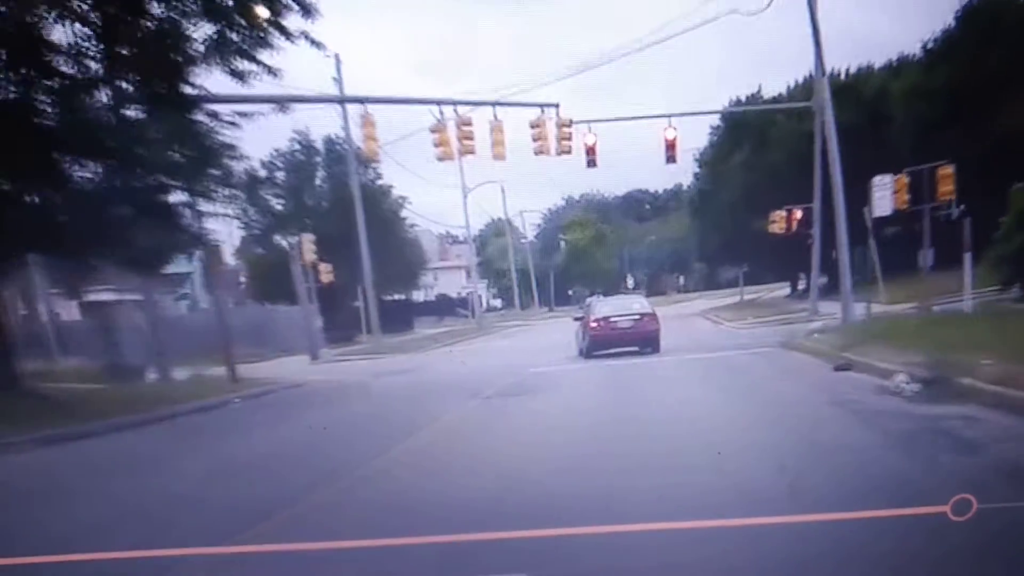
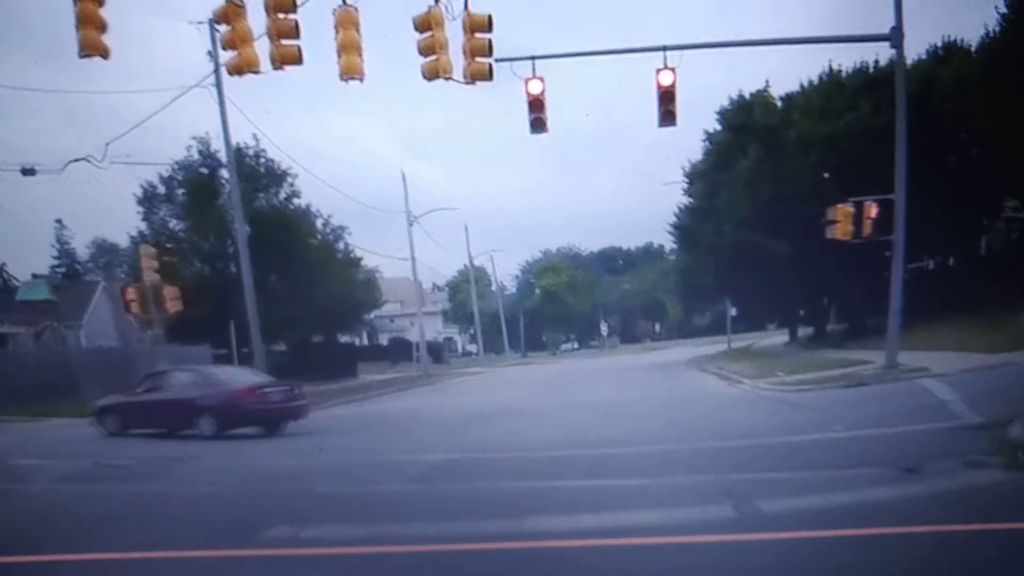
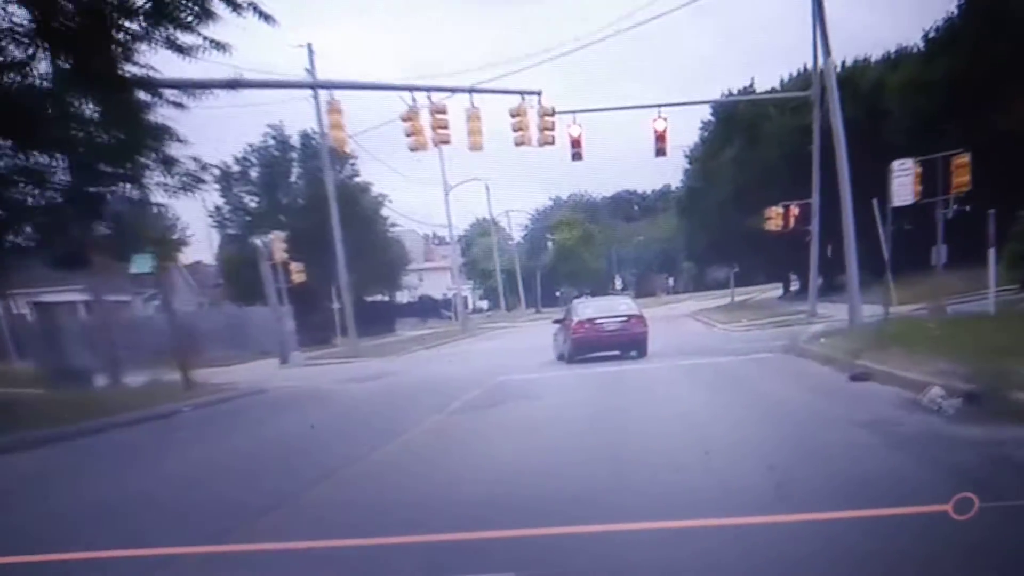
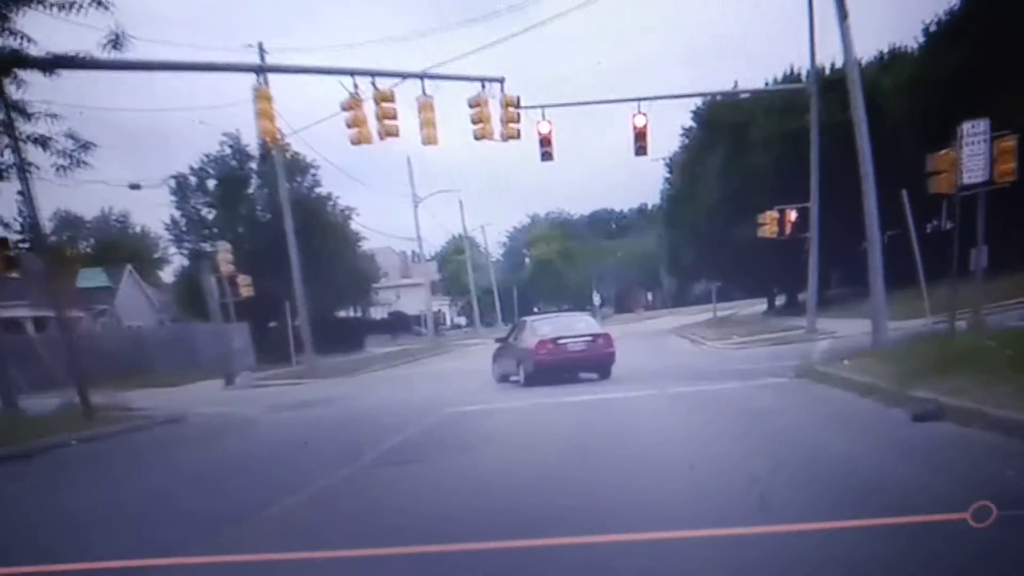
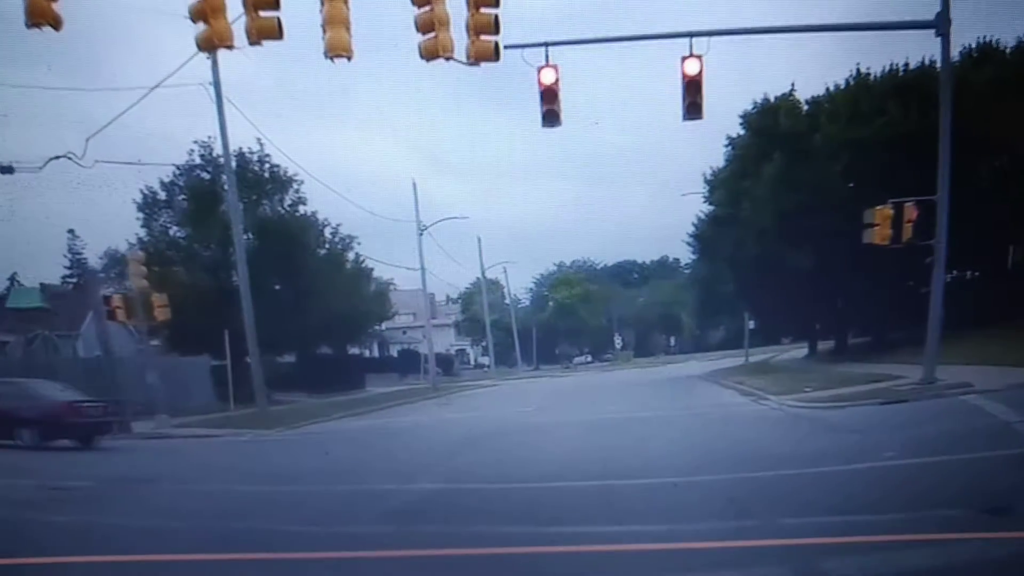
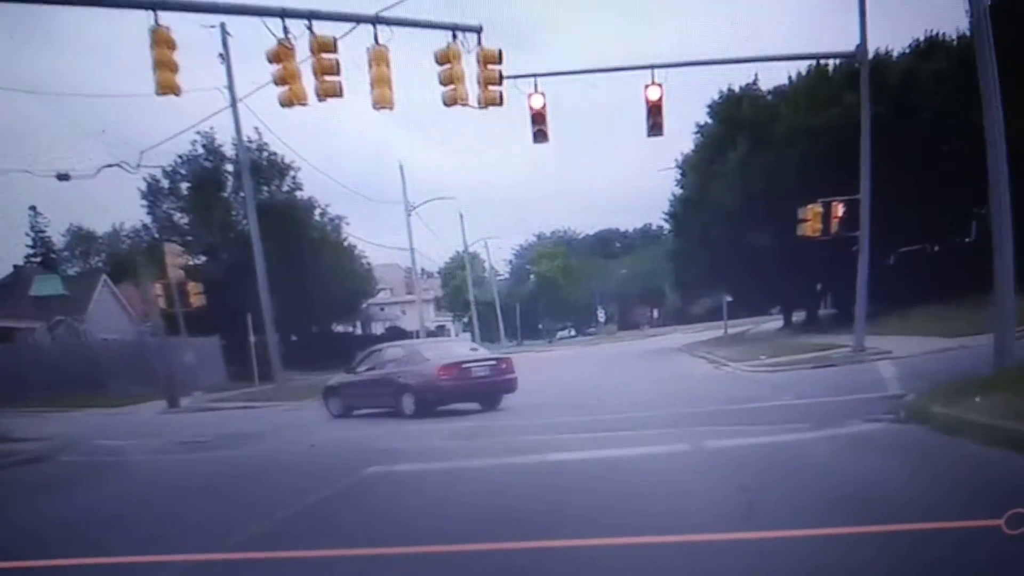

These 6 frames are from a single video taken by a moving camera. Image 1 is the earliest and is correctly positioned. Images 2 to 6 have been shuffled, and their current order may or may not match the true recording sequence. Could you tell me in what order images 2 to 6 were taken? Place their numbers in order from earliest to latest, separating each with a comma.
3, 4, 6, 2, 5
